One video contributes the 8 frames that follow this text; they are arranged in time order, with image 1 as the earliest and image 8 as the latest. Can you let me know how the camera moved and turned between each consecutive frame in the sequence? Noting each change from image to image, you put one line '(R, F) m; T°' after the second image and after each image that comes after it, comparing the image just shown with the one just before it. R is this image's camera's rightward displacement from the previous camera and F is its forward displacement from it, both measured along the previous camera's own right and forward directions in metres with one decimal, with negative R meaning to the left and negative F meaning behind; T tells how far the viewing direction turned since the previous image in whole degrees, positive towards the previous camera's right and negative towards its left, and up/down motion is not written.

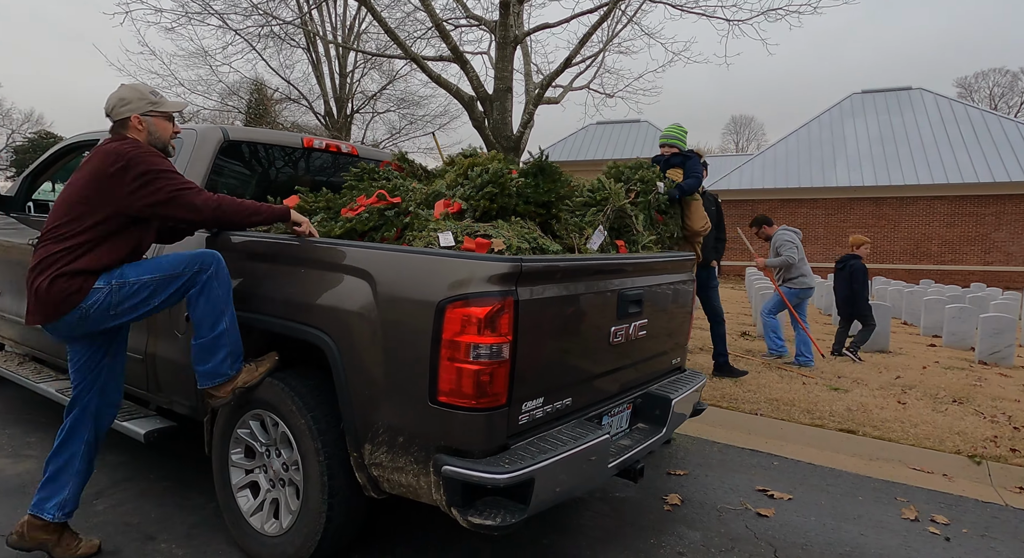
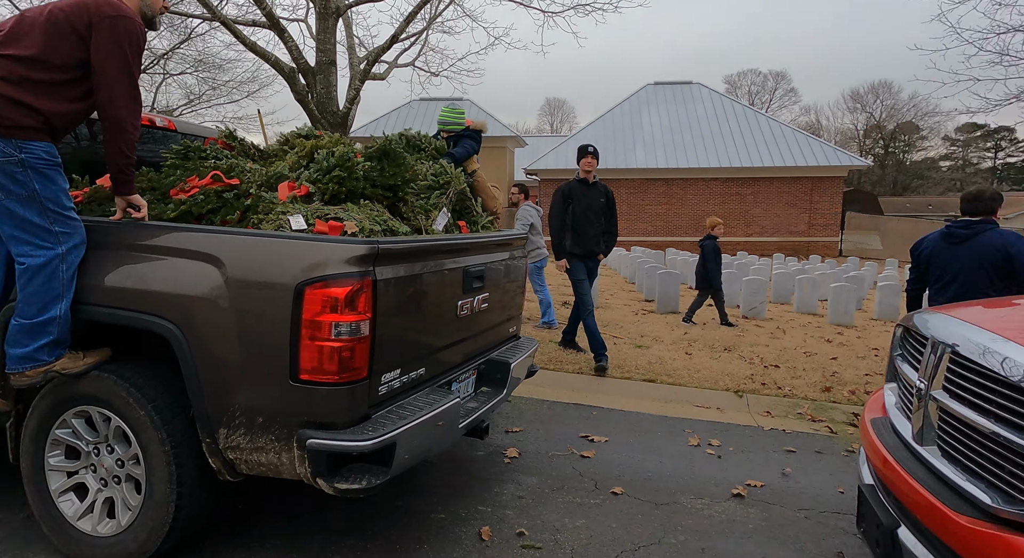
(-0.1, -0.2) m; +17°
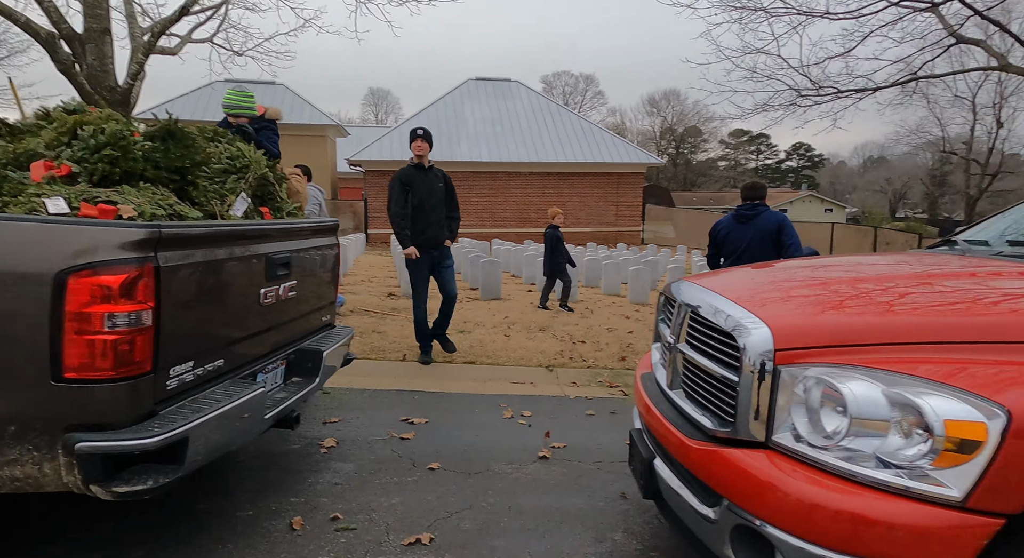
(+0.1, -0.1) m; +16°
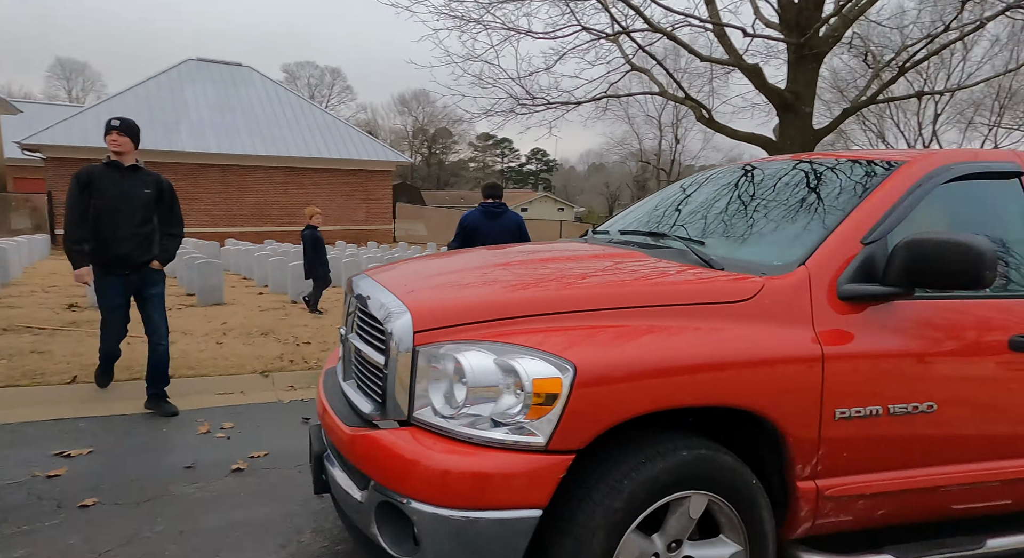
(+0.3, -0.1) m; +23°
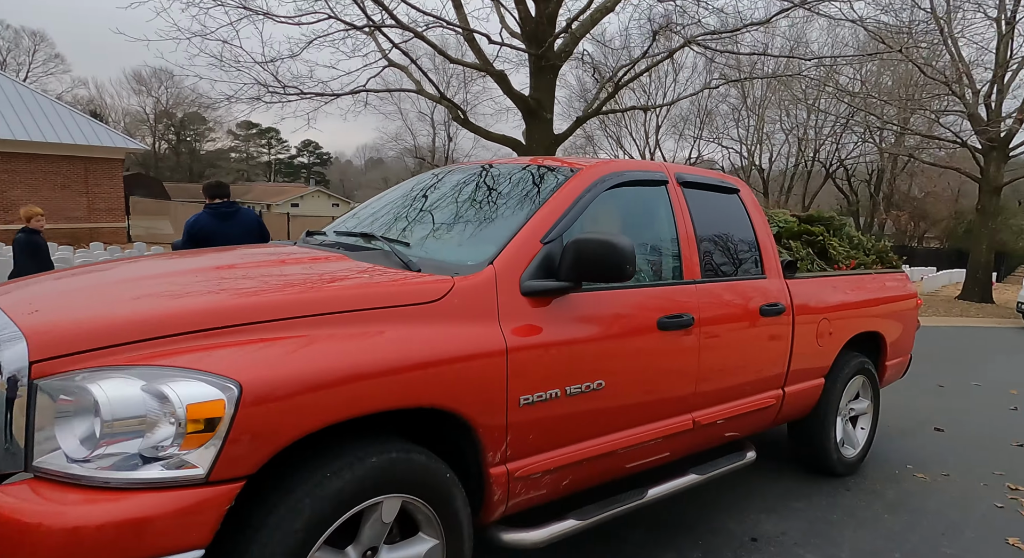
(+0.3, 0.0) m; +22°
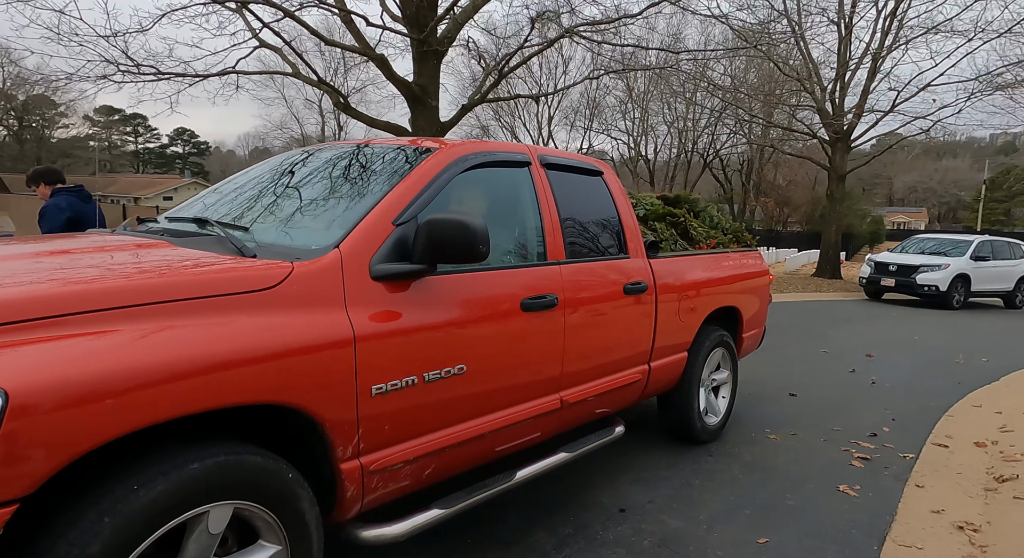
(+0.2, +0.1) m; +10°
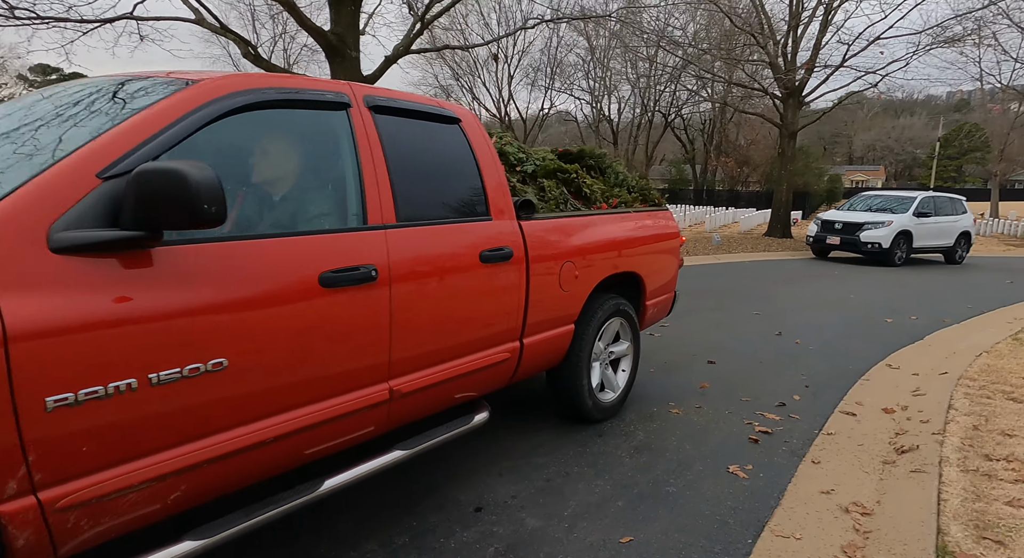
(+0.6, +0.4) m; +3°
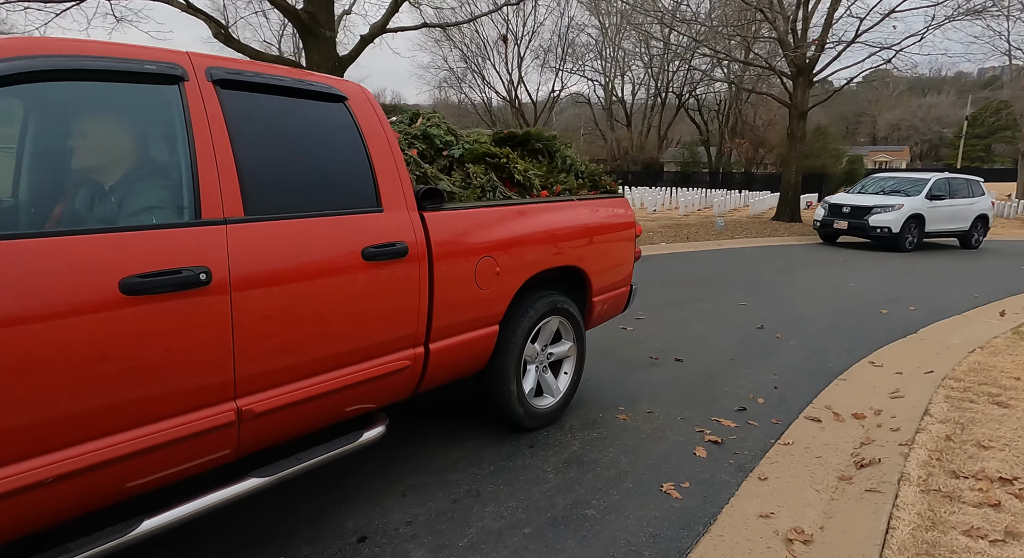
(+0.6, +0.4) m; -1°
